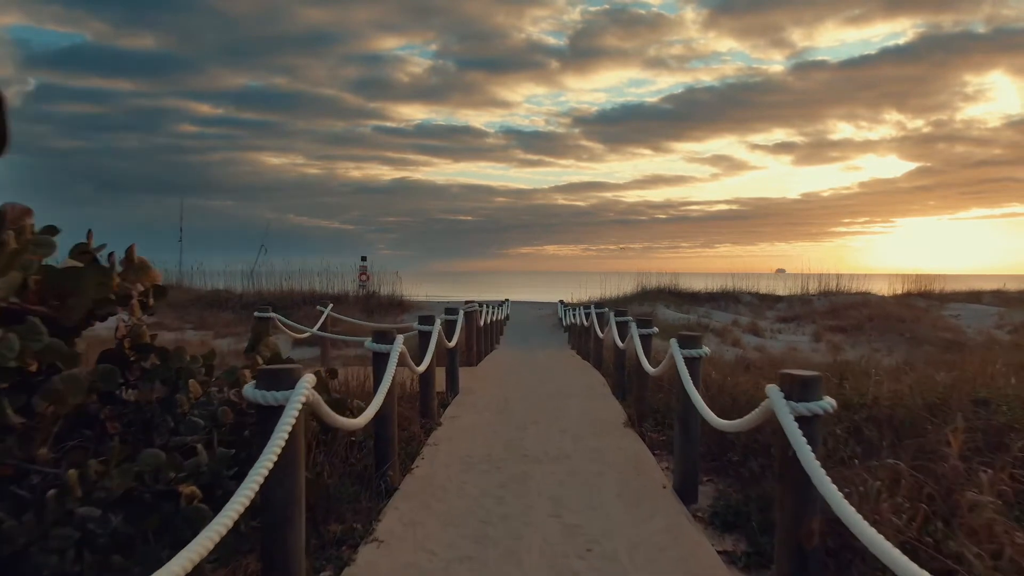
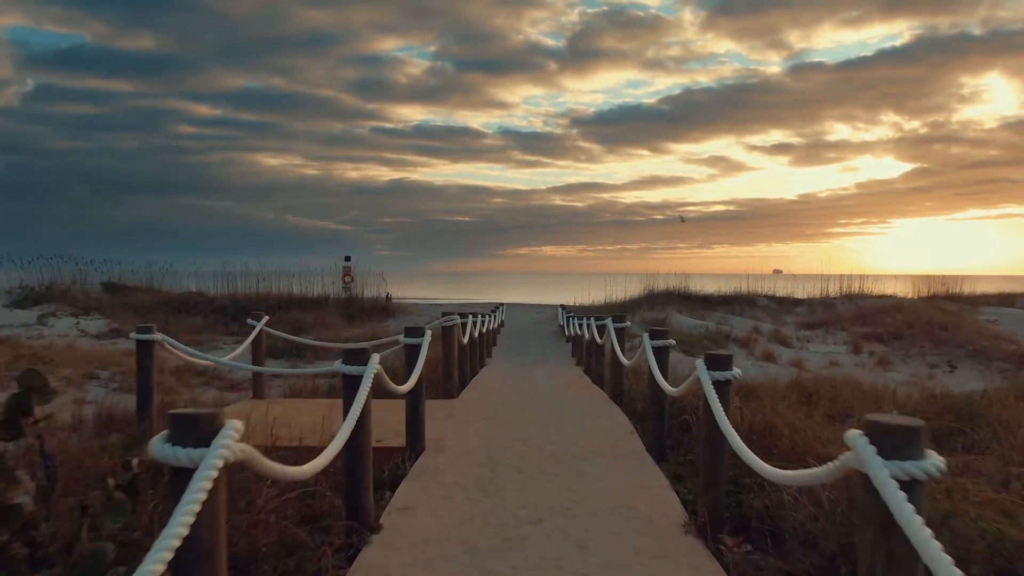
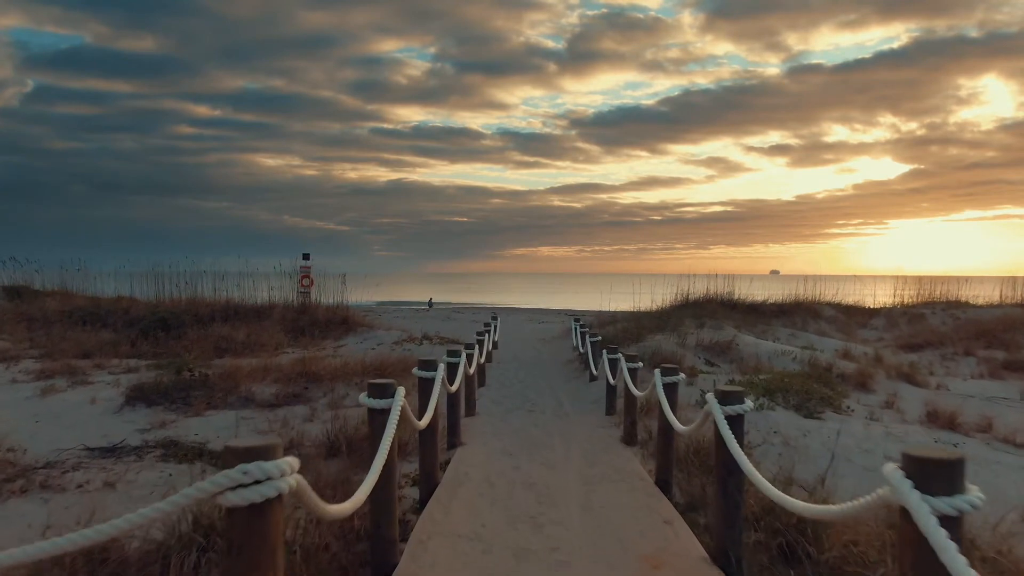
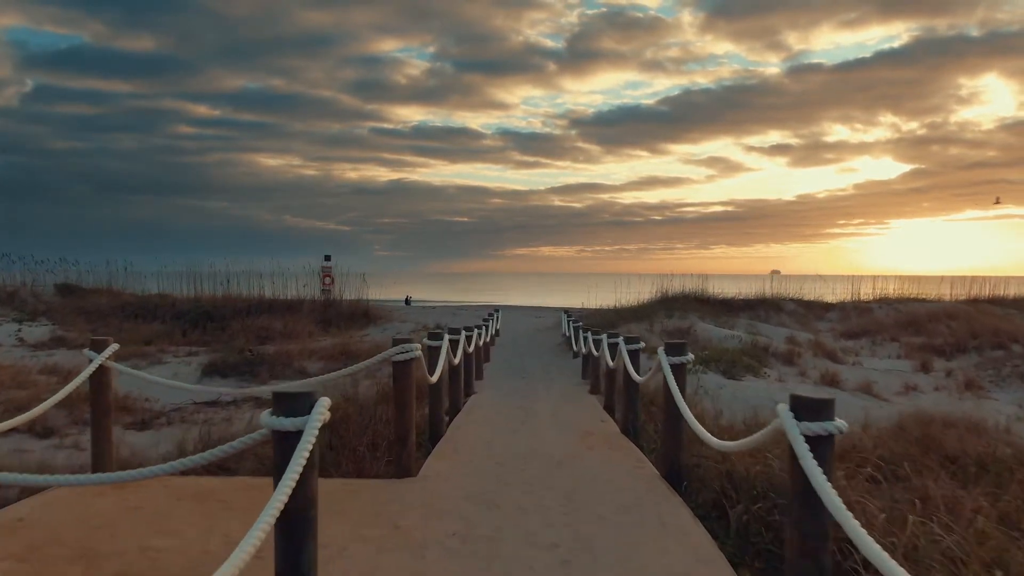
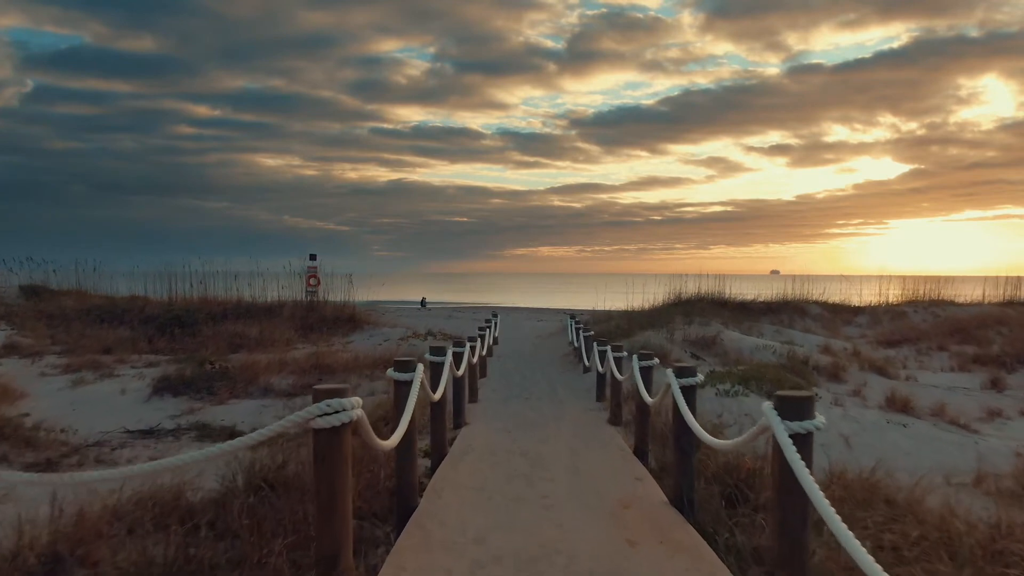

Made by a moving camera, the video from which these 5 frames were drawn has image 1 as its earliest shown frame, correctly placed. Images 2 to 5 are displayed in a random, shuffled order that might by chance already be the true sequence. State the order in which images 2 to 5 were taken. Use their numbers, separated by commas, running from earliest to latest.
2, 4, 5, 3
